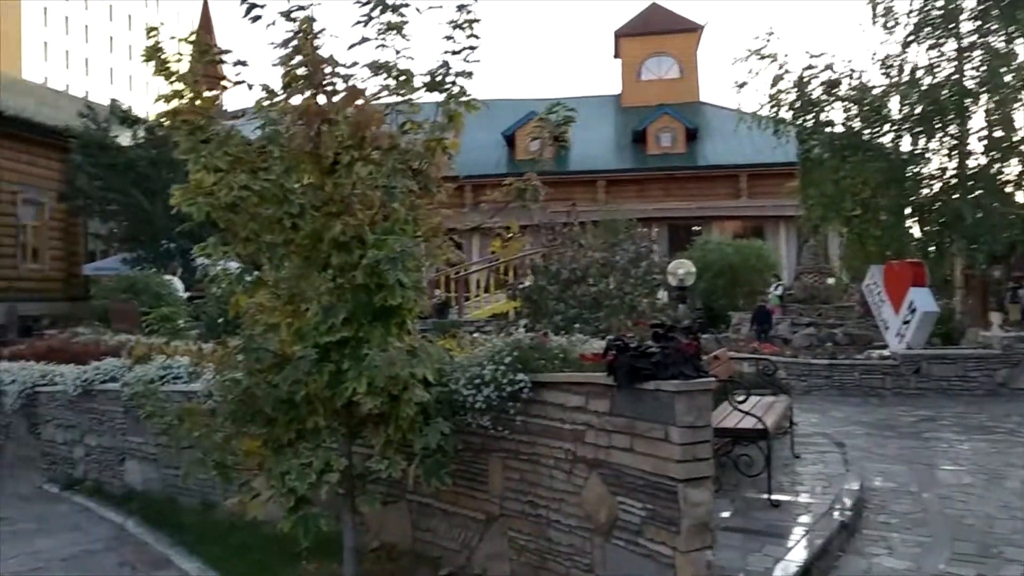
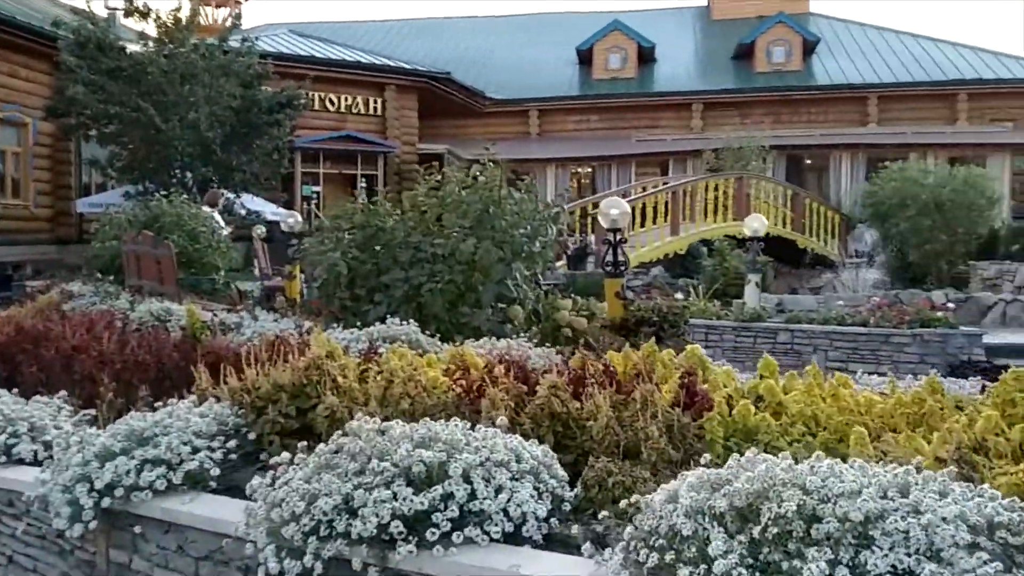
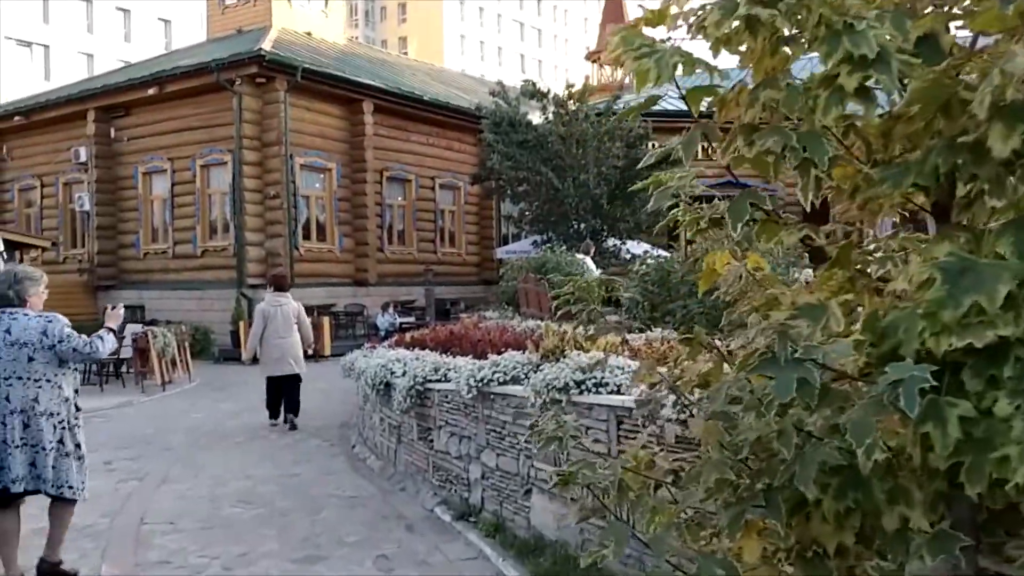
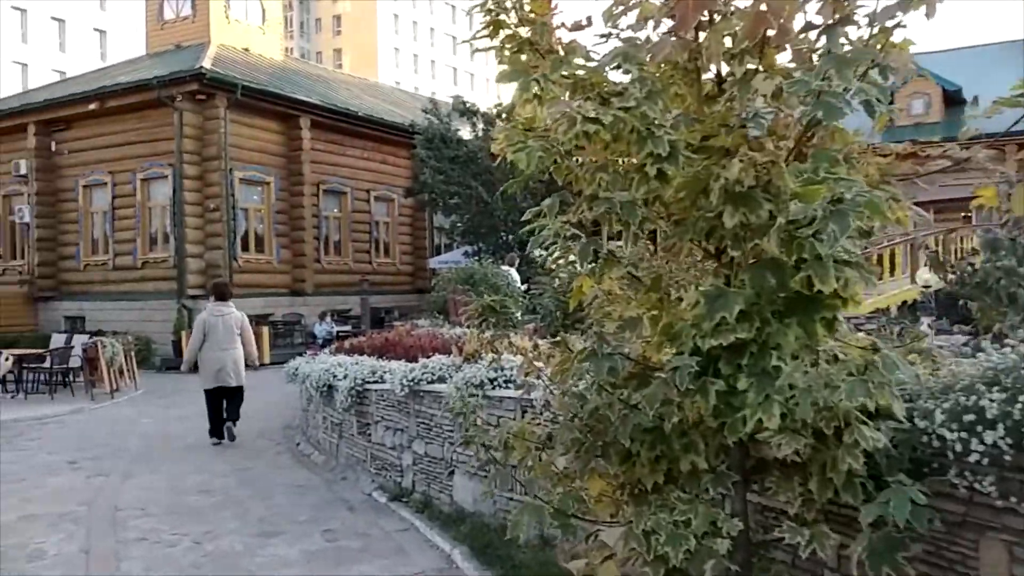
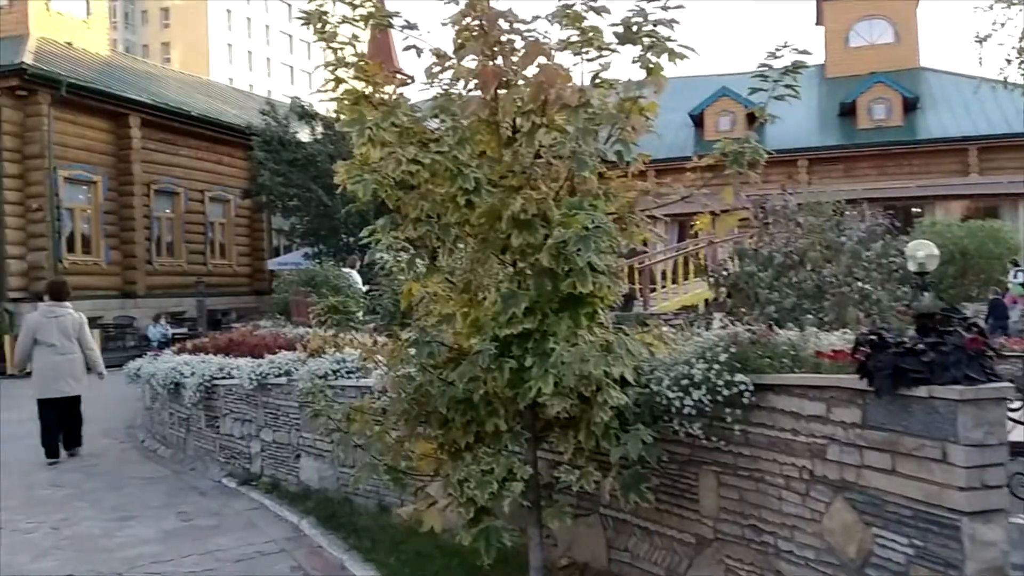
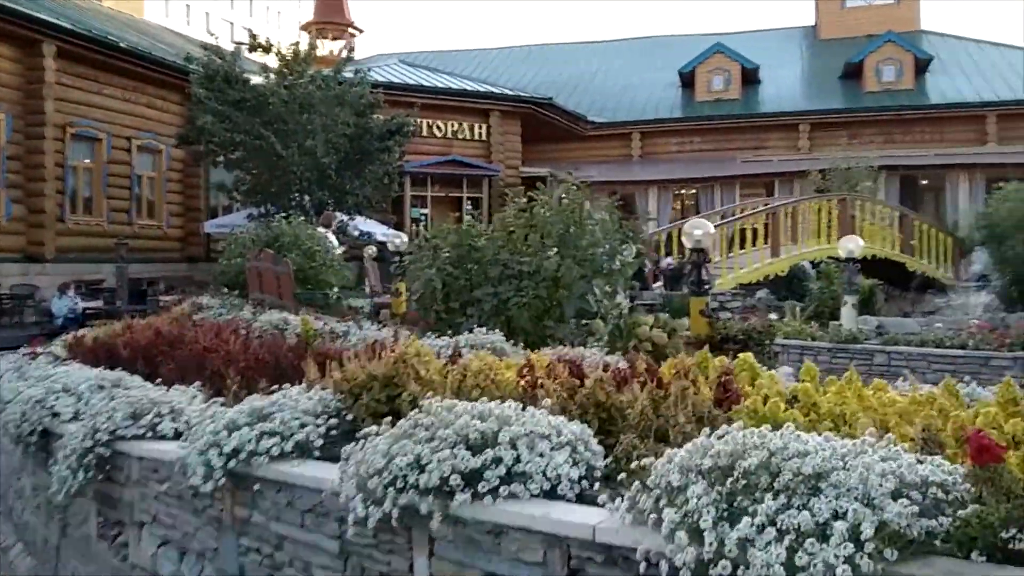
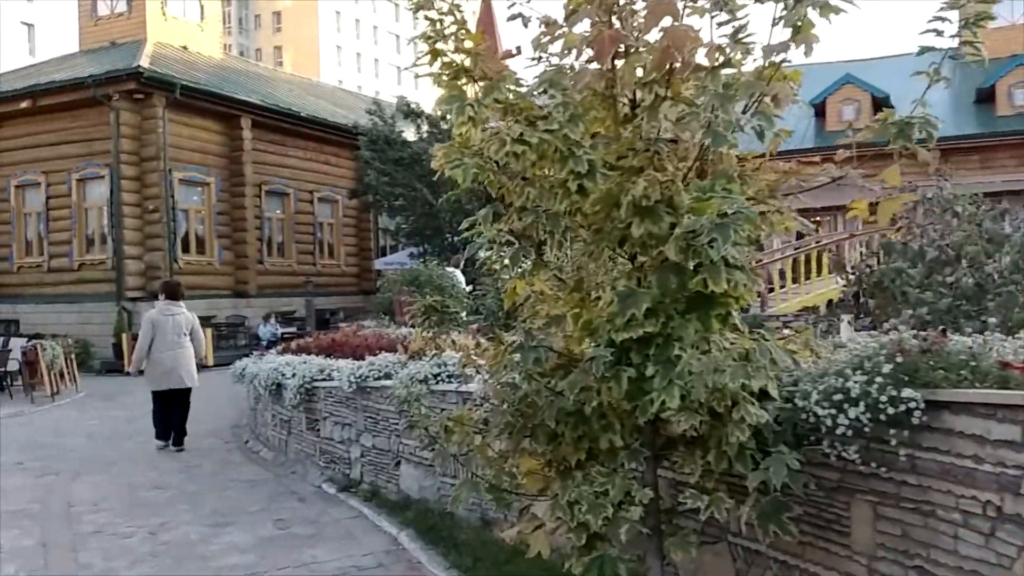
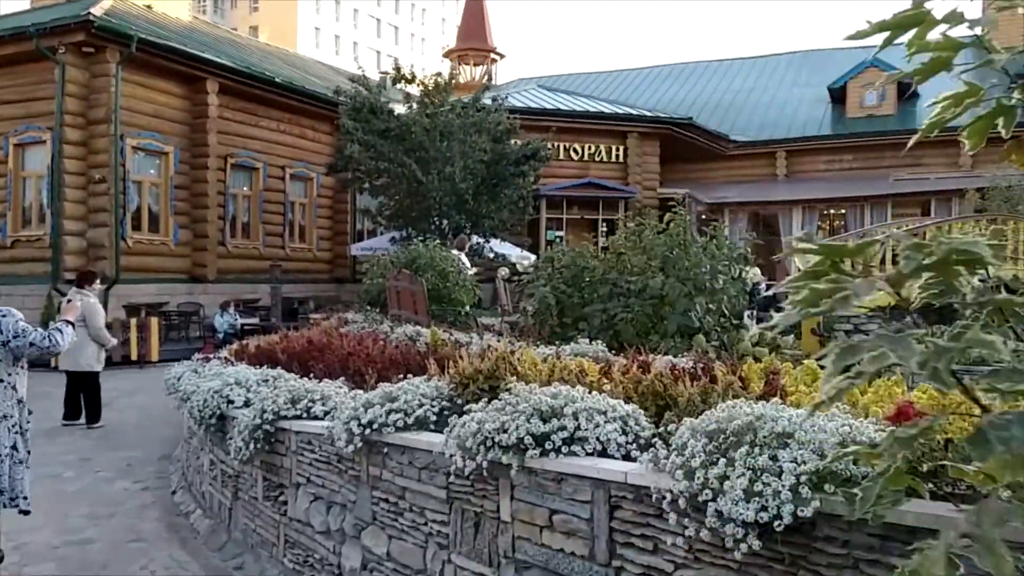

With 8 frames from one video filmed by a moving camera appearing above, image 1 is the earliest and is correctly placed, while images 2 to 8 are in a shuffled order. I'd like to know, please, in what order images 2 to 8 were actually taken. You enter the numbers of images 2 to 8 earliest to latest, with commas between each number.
5, 7, 4, 3, 8, 6, 2
